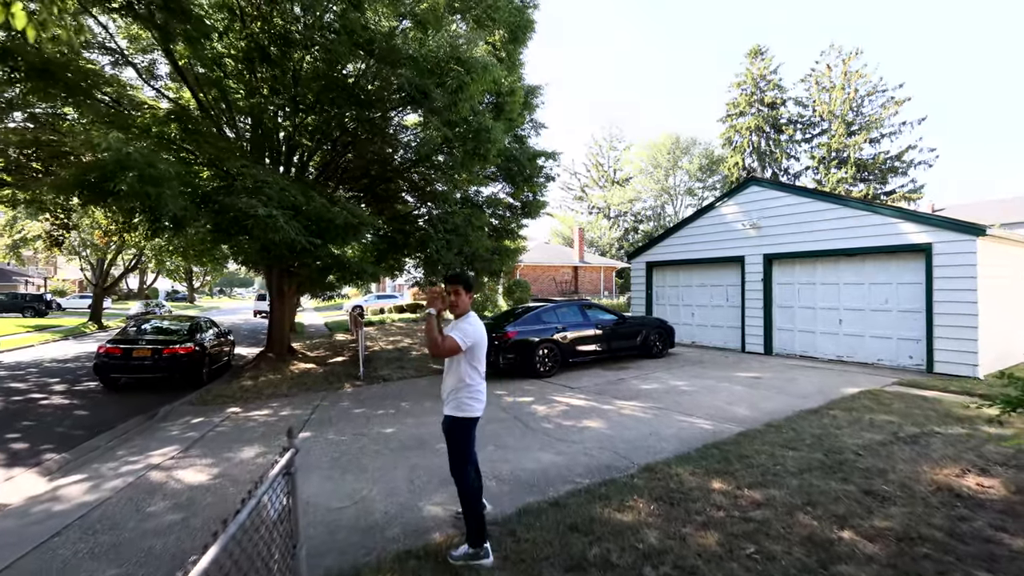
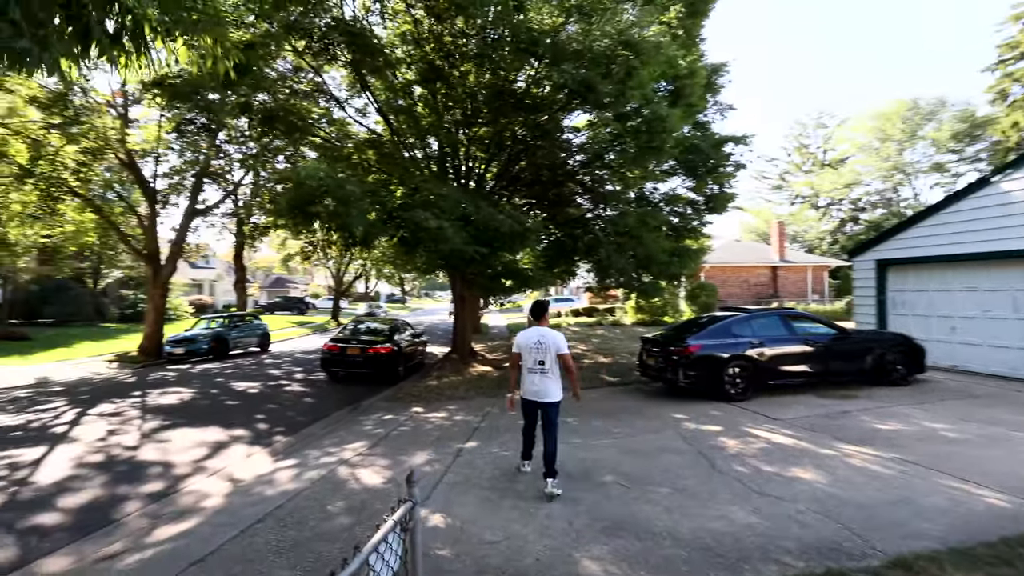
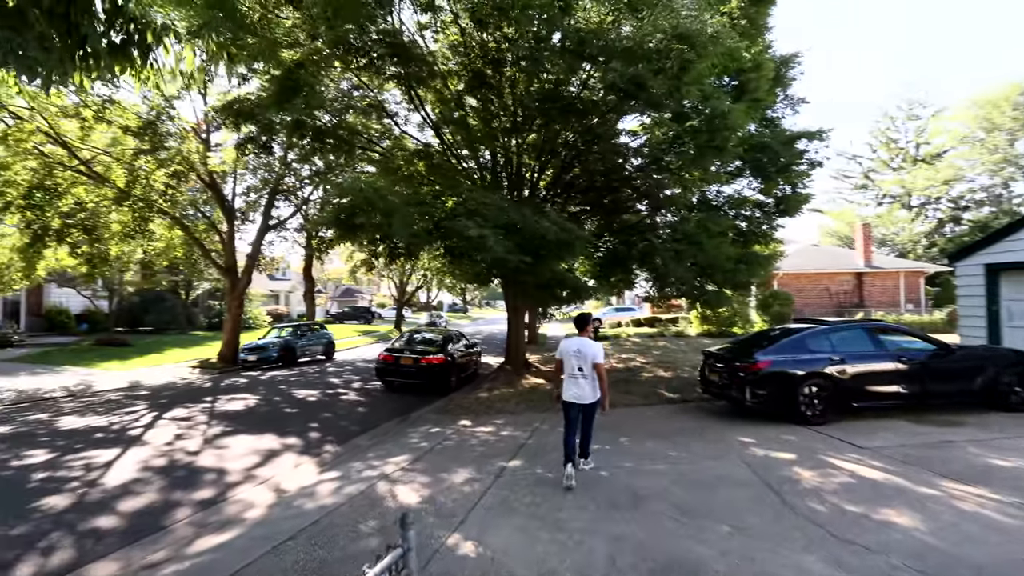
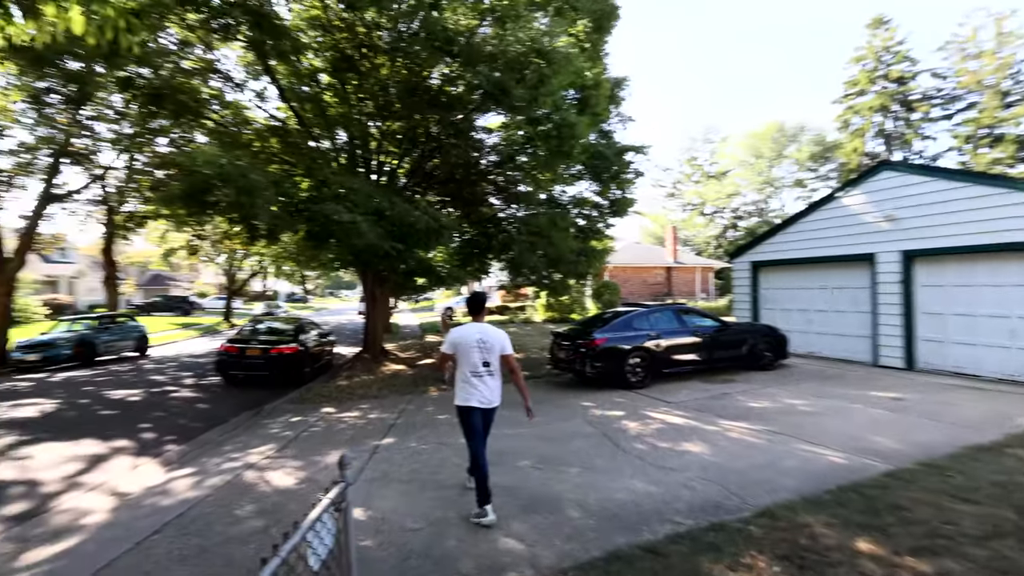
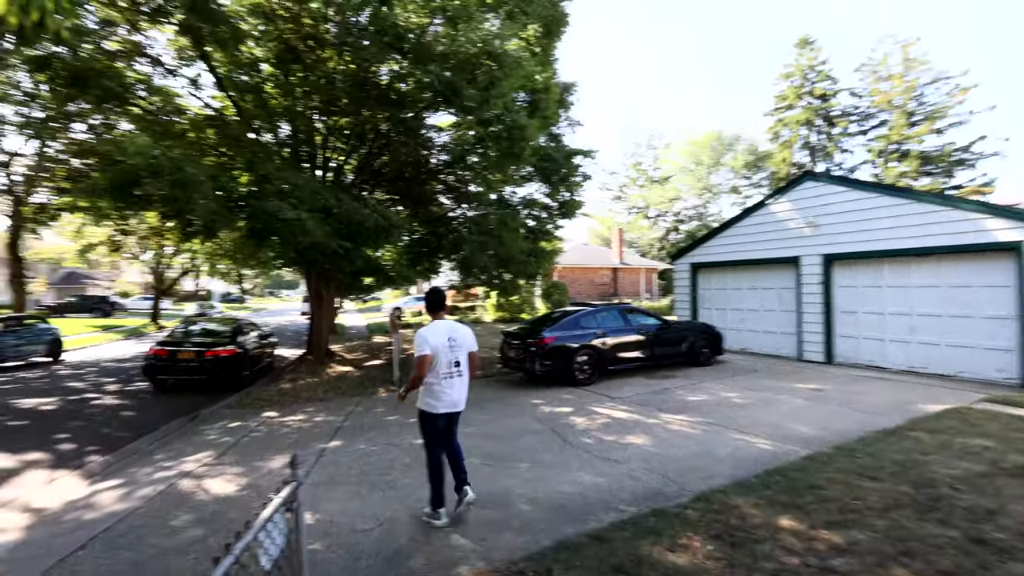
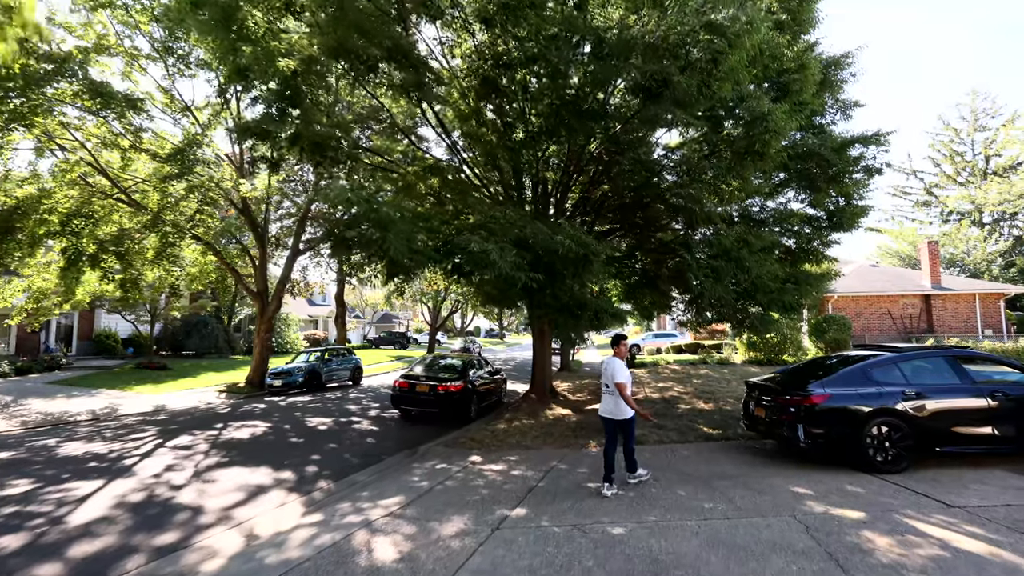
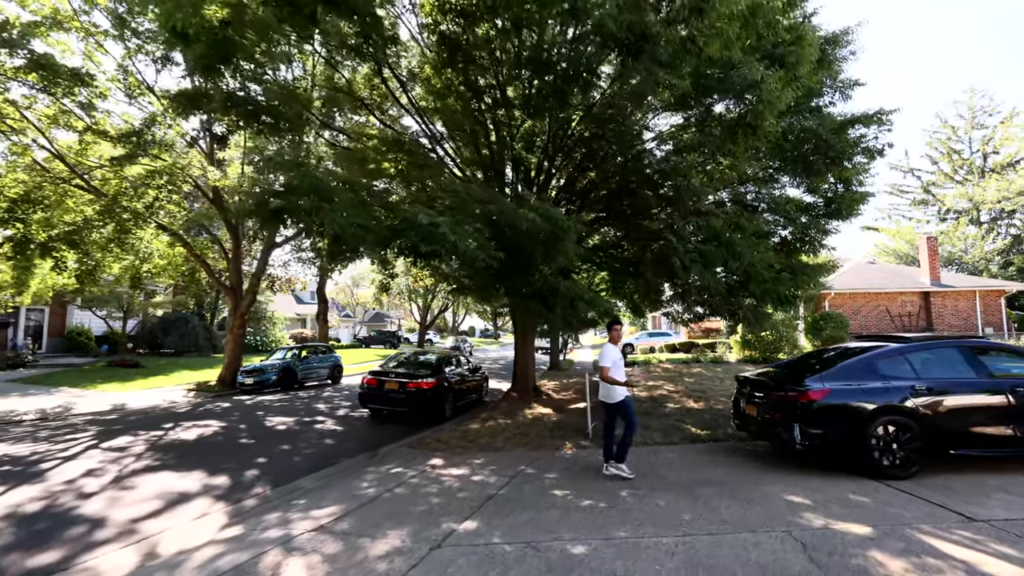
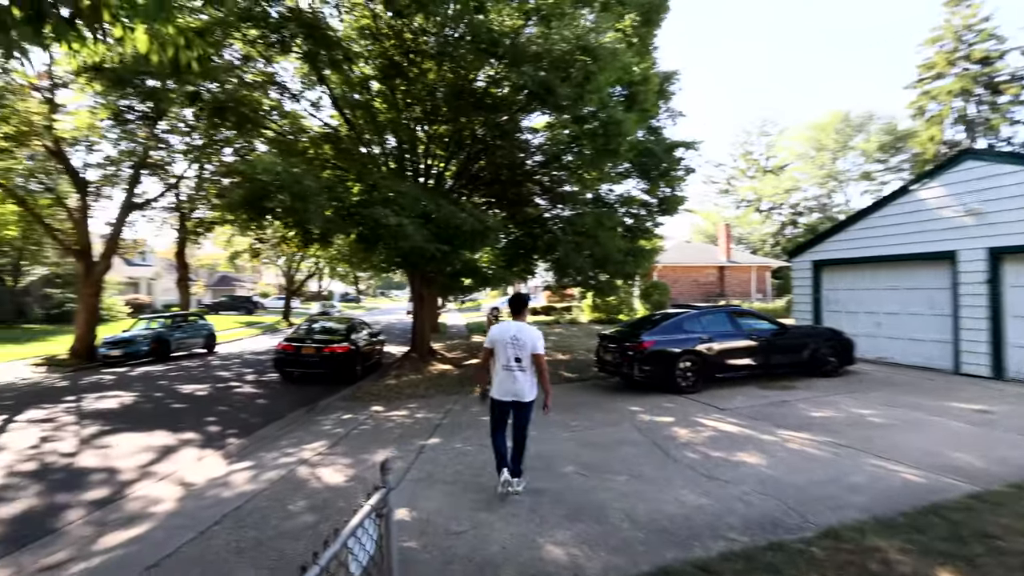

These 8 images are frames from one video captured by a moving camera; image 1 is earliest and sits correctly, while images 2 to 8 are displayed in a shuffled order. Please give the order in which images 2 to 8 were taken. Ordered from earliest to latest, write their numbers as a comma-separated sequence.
5, 4, 8, 2, 3, 6, 7
